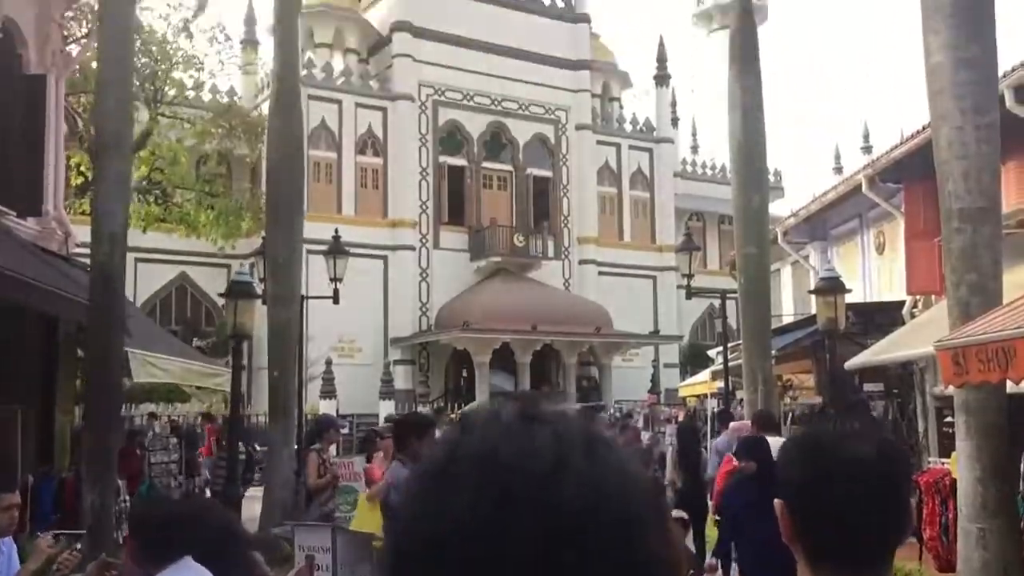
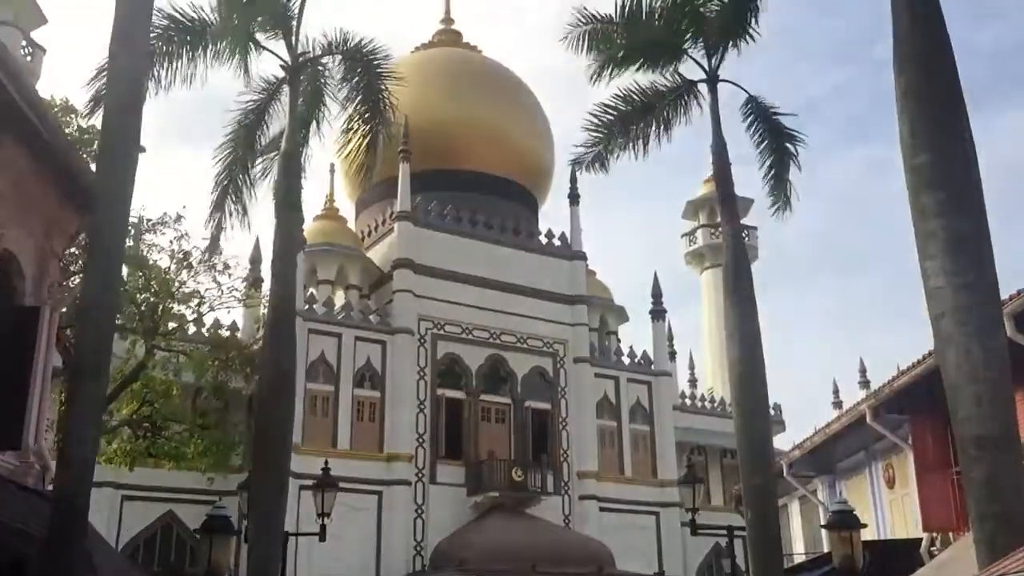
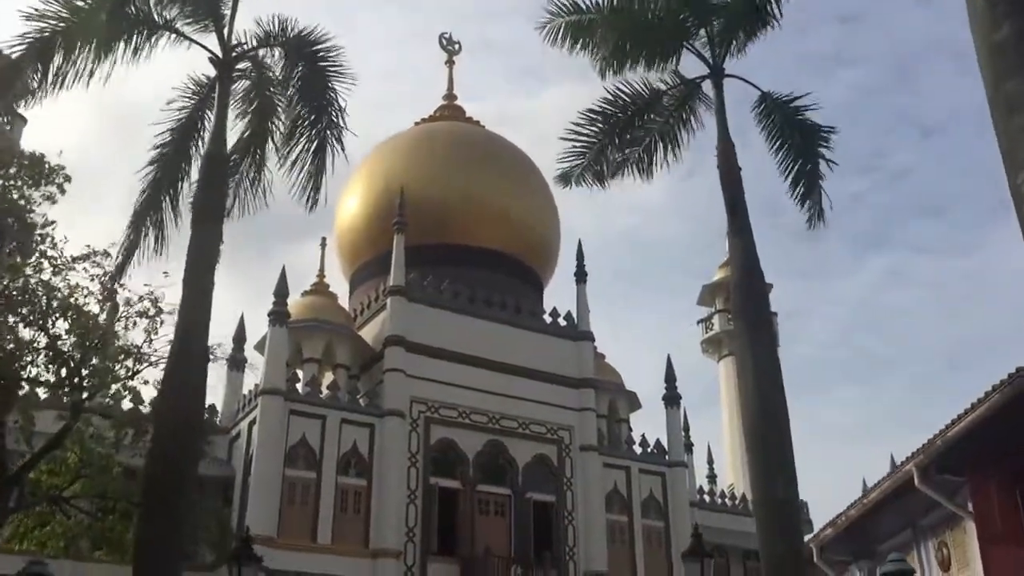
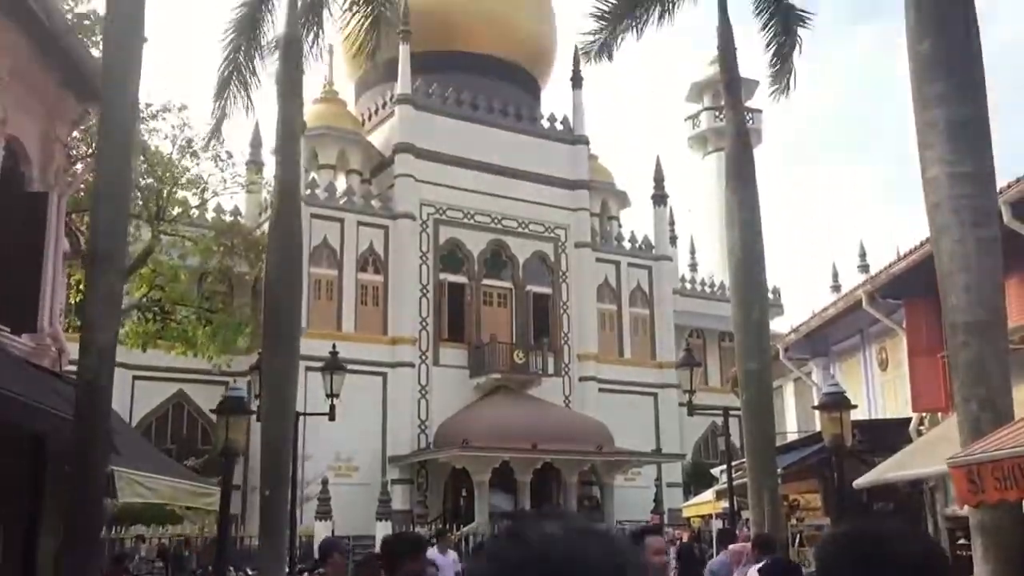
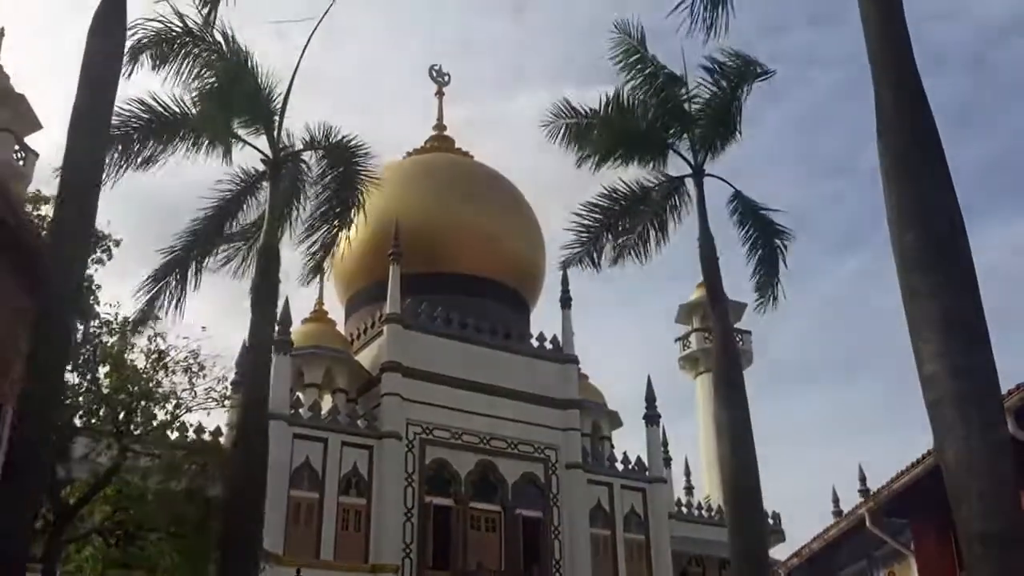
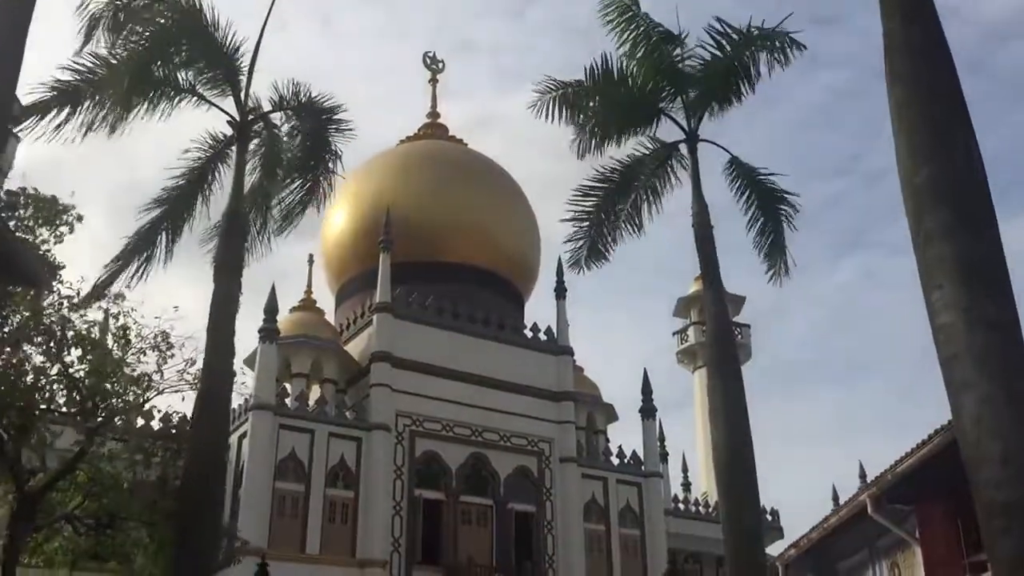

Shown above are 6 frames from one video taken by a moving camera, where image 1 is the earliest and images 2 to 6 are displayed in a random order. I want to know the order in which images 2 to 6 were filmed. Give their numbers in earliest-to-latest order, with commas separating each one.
4, 2, 5, 6, 3
